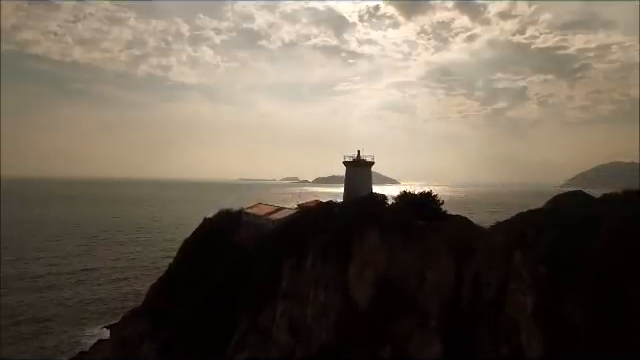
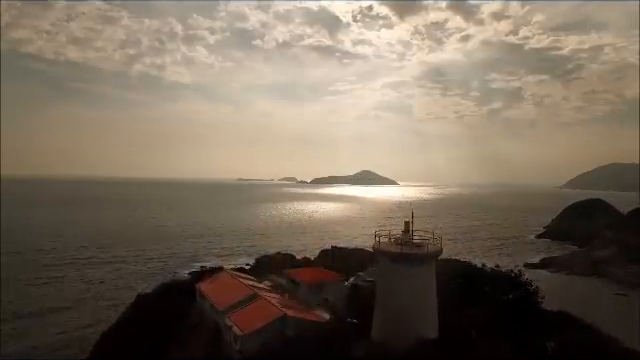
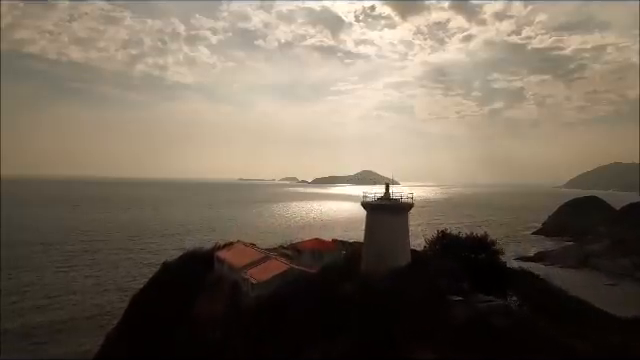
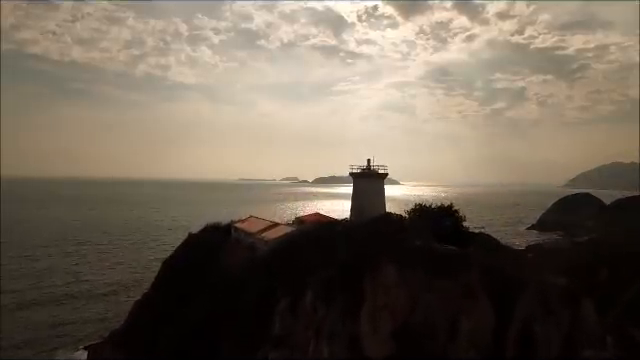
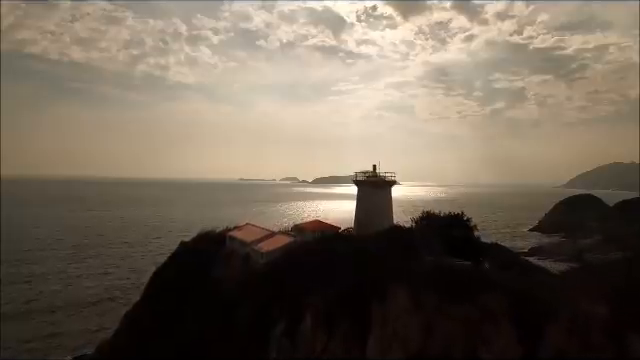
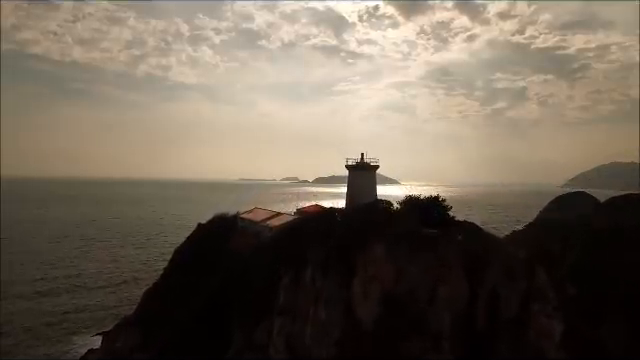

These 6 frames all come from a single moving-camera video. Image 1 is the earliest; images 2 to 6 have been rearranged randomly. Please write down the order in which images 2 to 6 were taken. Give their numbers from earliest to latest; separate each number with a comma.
6, 4, 5, 3, 2
